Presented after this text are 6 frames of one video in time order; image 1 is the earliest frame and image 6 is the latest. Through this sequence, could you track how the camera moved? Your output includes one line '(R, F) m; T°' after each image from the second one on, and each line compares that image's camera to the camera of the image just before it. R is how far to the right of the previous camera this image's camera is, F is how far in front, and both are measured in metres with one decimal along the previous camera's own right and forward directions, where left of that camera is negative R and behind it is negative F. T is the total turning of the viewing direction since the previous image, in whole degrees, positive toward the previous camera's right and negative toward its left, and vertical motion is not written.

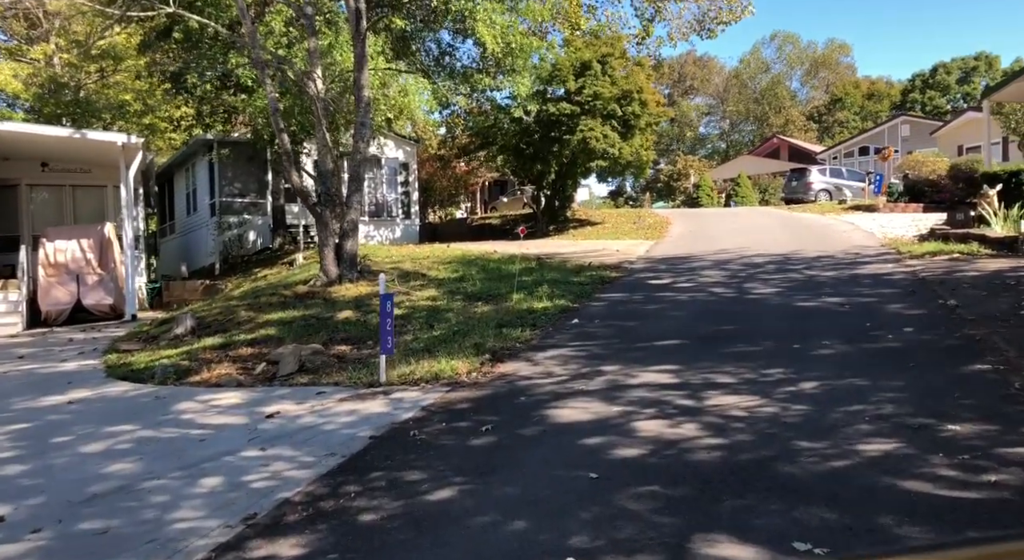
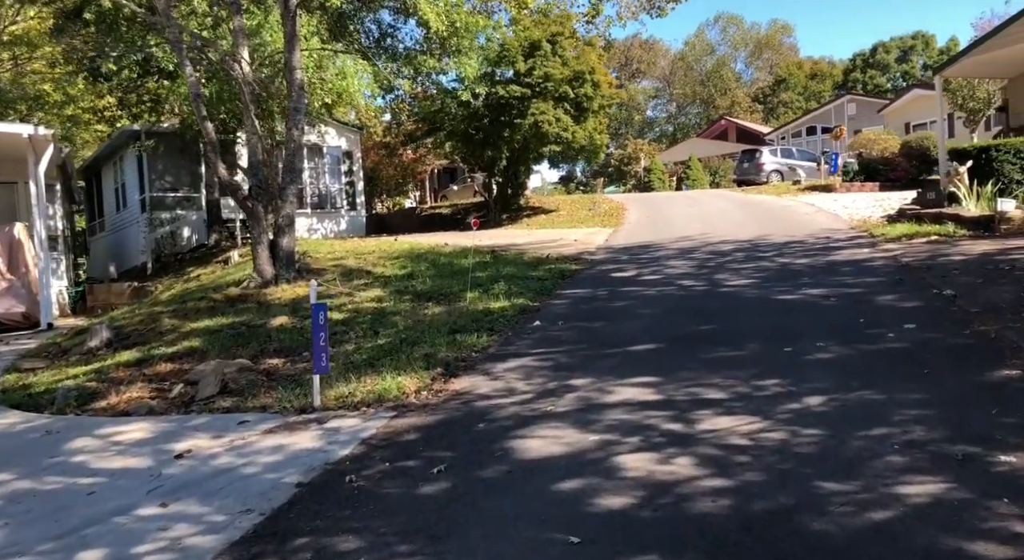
(0.0, +1.0) m; +3°
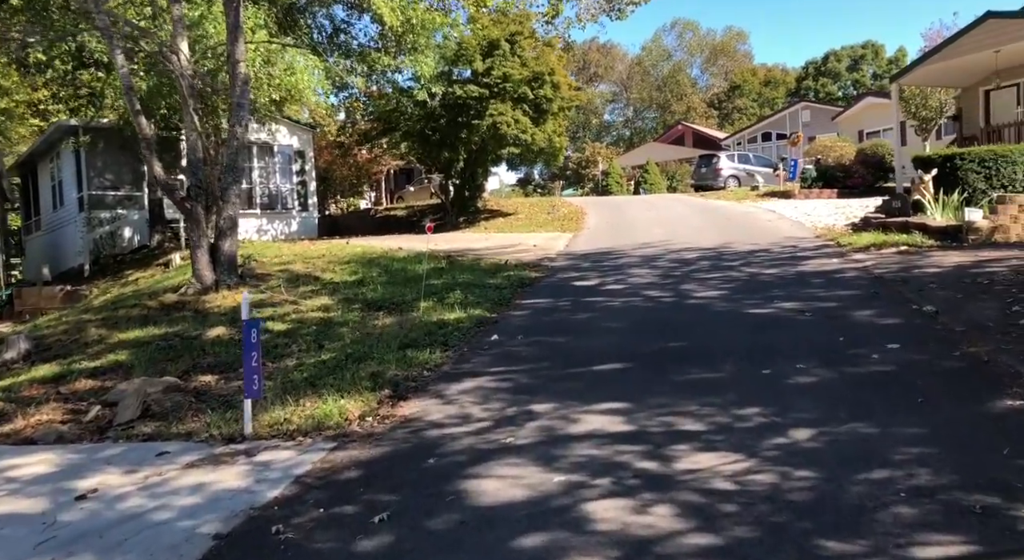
(0.0, +0.6) m; +3°
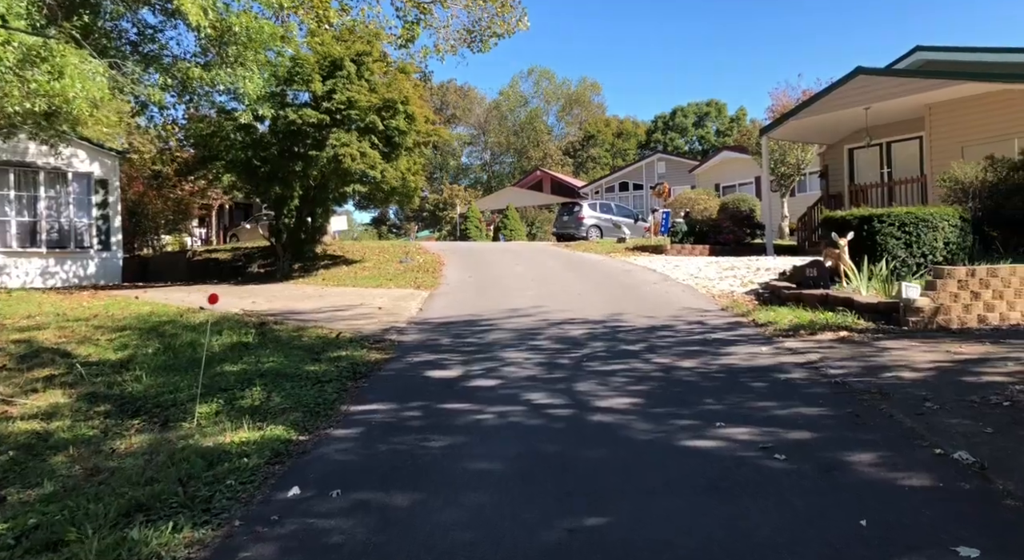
(+0.2, +2.8) m; +10°
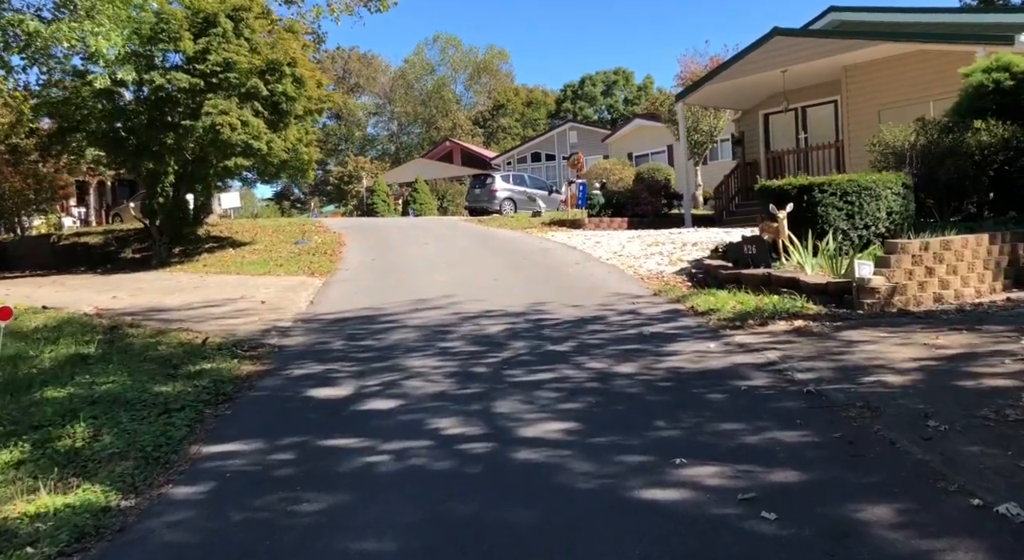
(+0.1, +1.4) m; +6°
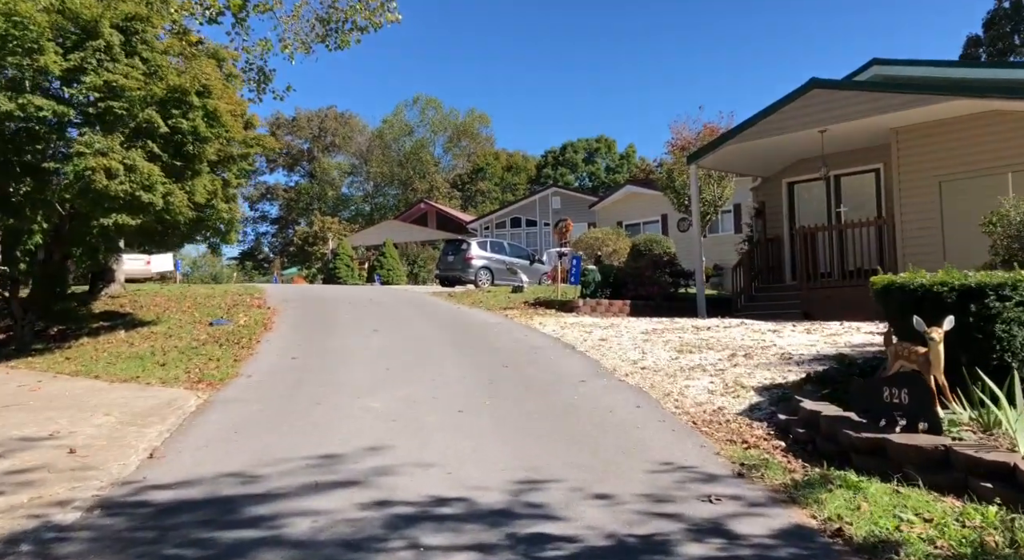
(0.0, +4.0) m; +2°
